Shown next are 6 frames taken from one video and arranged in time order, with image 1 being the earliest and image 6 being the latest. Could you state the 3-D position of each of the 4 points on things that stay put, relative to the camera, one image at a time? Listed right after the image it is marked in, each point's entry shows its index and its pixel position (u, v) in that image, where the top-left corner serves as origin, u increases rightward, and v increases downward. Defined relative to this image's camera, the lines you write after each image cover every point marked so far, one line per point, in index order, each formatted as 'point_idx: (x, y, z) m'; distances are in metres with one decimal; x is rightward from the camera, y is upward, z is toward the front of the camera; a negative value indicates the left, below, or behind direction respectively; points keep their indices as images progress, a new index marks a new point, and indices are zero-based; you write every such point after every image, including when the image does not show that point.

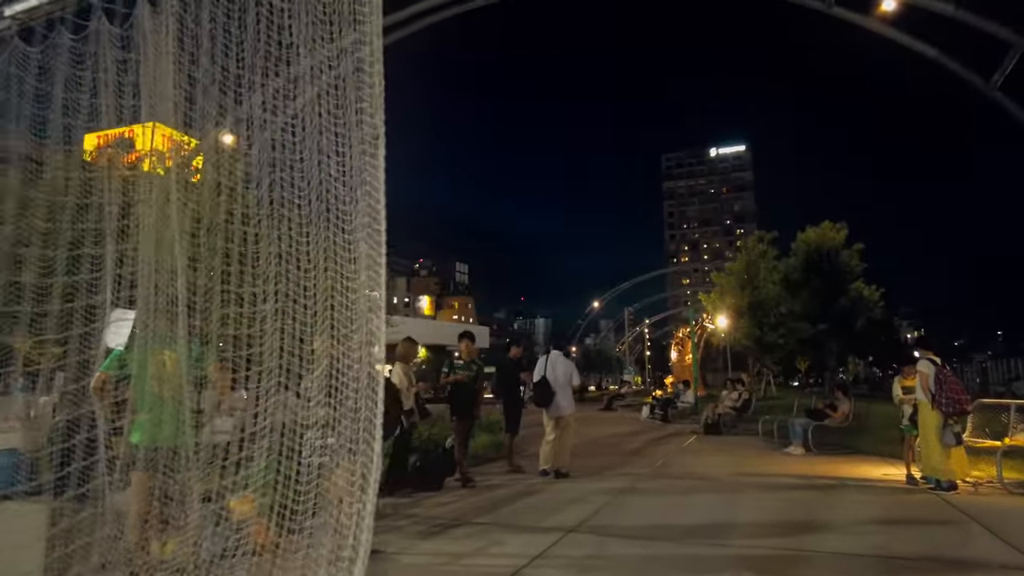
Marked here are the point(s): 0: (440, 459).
0: (-0.9, -2.2, +8.4) m
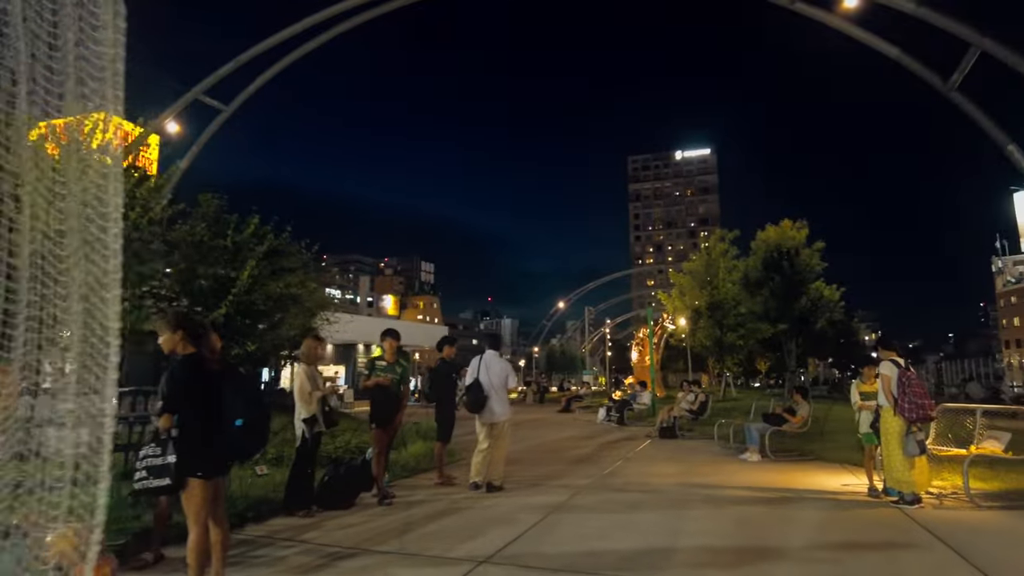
0: (-1.8, -2.1, +7.4) m
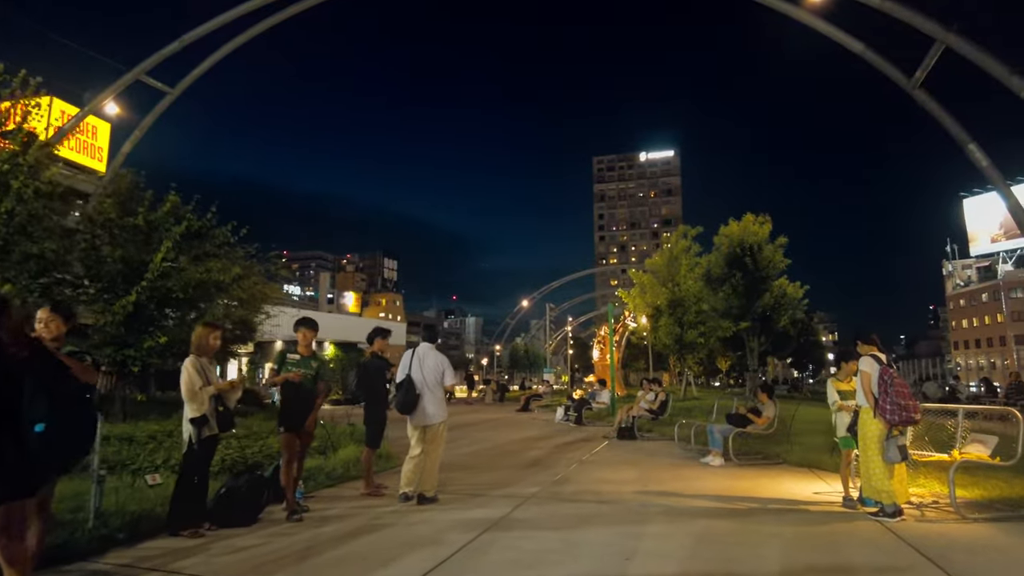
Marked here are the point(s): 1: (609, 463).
0: (-2.5, -1.9, +6.3) m
1: (+1.6, -2.8, +10.6) m
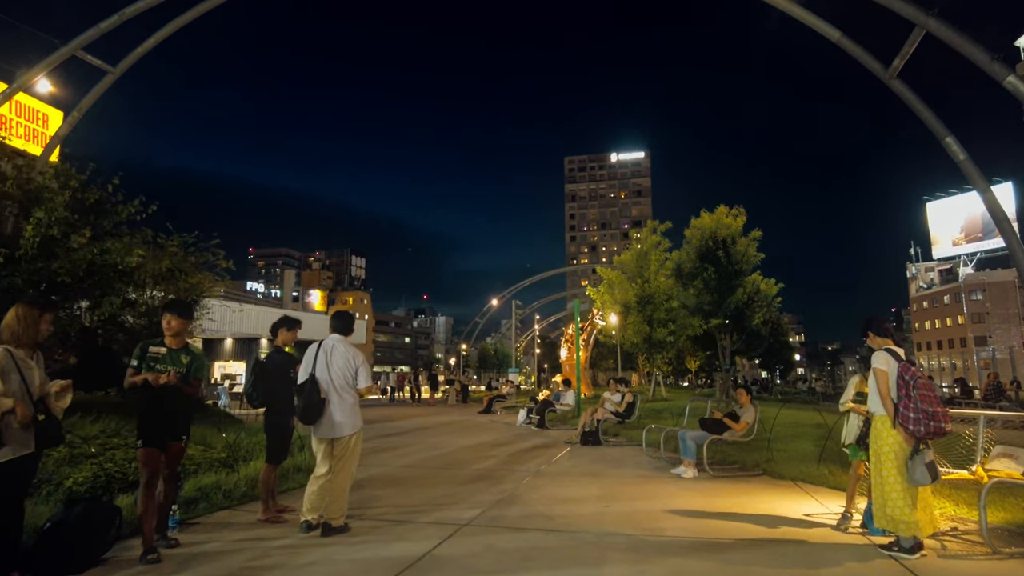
0: (-3.0, -1.7, +4.8) m
1: (+0.8, -2.6, +9.3) m
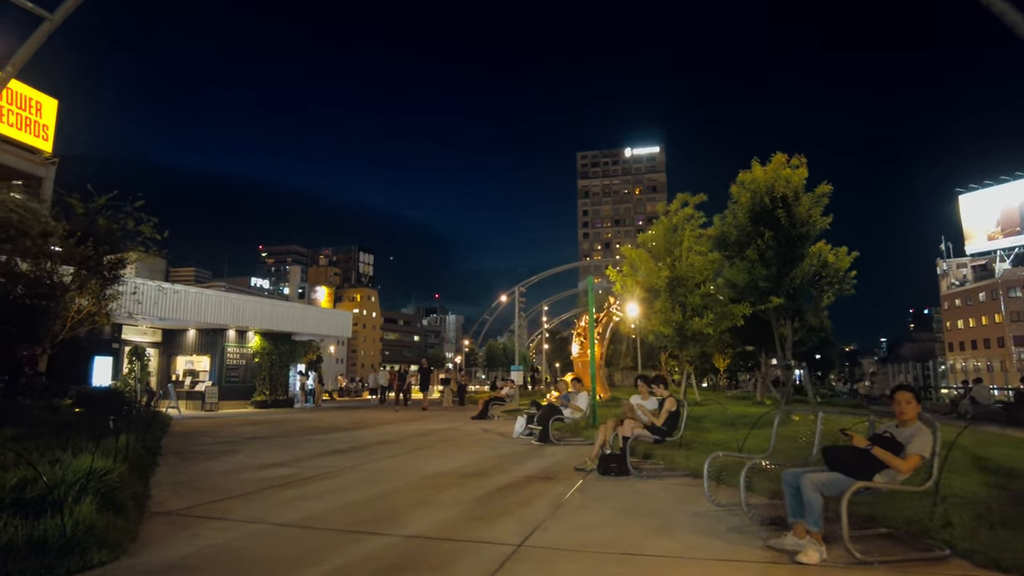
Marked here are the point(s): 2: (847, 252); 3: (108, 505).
0: (-3.4, -1.0, +0.5) m
1: (+0.5, -2.0, +4.8) m
2: (+8.3, +0.8, +16.6) m
3: (-3.2, -1.7, +5.3) m
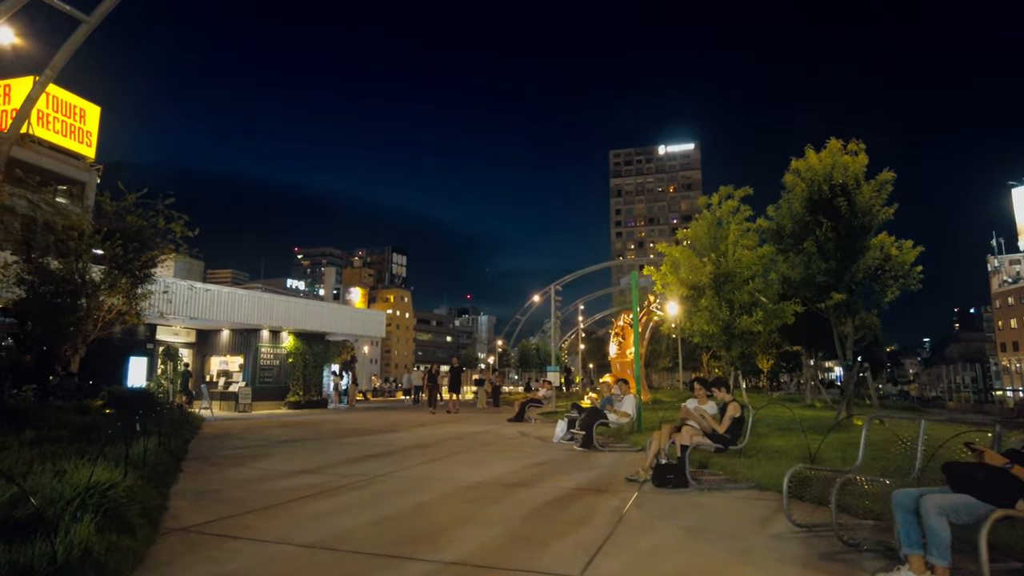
0: (-3.3, -0.9, -0.1) m
1: (+0.9, -1.9, +4.1) m
2: (+9.2, +0.9, +15.5) m
3: (-2.8, -1.7, +4.7) m
